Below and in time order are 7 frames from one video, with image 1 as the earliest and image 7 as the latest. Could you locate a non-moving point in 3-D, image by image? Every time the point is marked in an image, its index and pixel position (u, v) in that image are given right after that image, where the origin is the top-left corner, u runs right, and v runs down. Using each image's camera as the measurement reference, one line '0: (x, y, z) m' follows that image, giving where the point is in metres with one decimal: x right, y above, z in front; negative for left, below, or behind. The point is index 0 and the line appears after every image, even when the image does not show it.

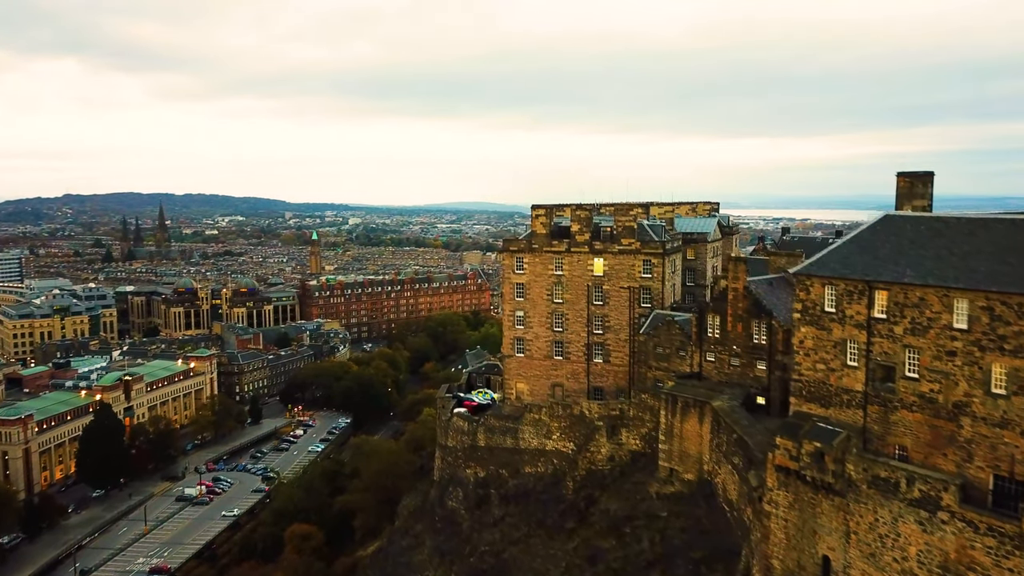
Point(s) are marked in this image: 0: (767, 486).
0: (+6.0, -4.6, +17.3) m
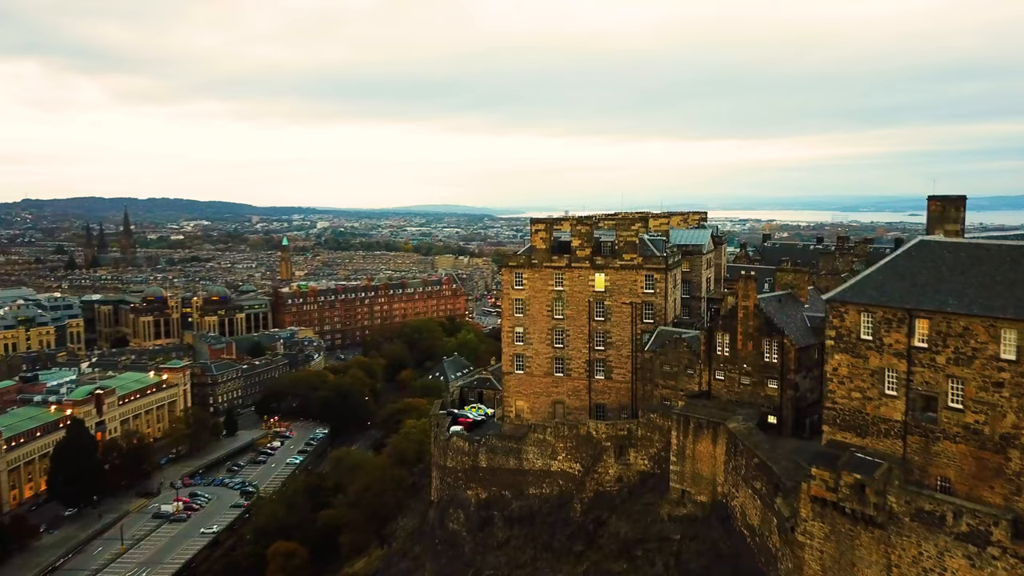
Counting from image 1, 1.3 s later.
0: (+6.6, -5.2, +16.9) m
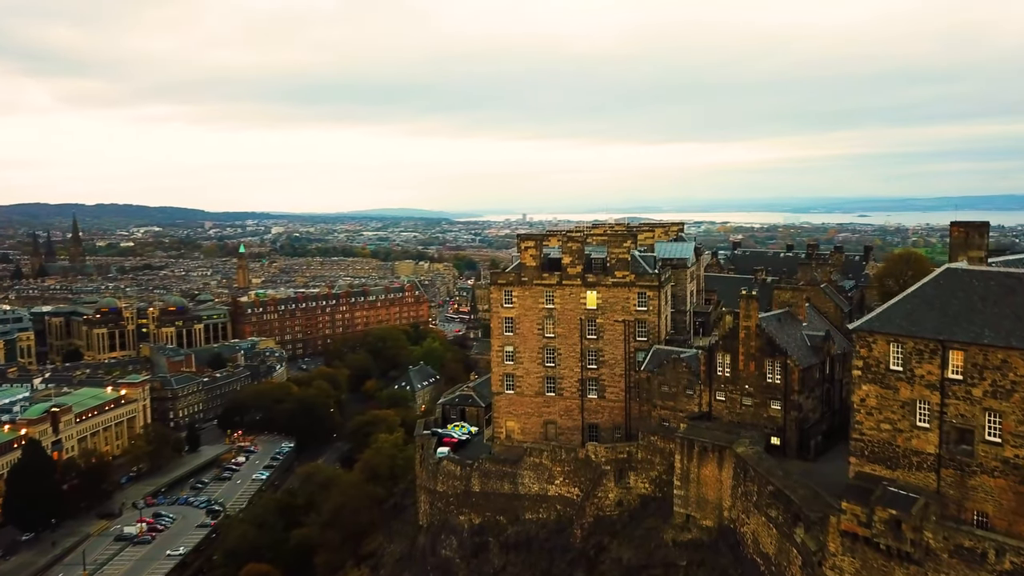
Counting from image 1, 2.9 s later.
0: (+7.0, -5.8, +16.6) m
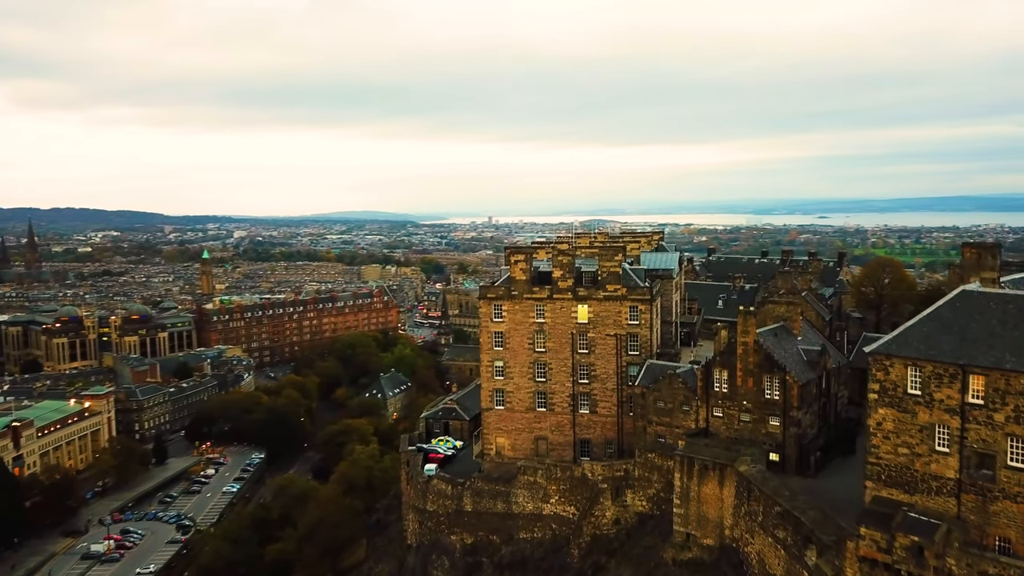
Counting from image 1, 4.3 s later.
0: (+7.3, -6.3, +16.4) m
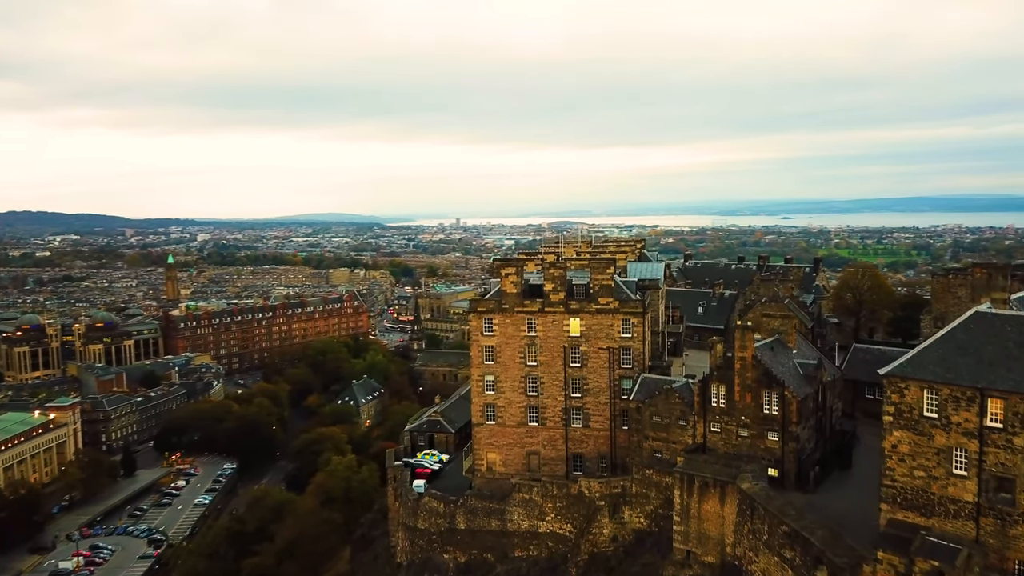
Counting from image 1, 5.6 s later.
0: (+7.6, -6.8, +16.3) m
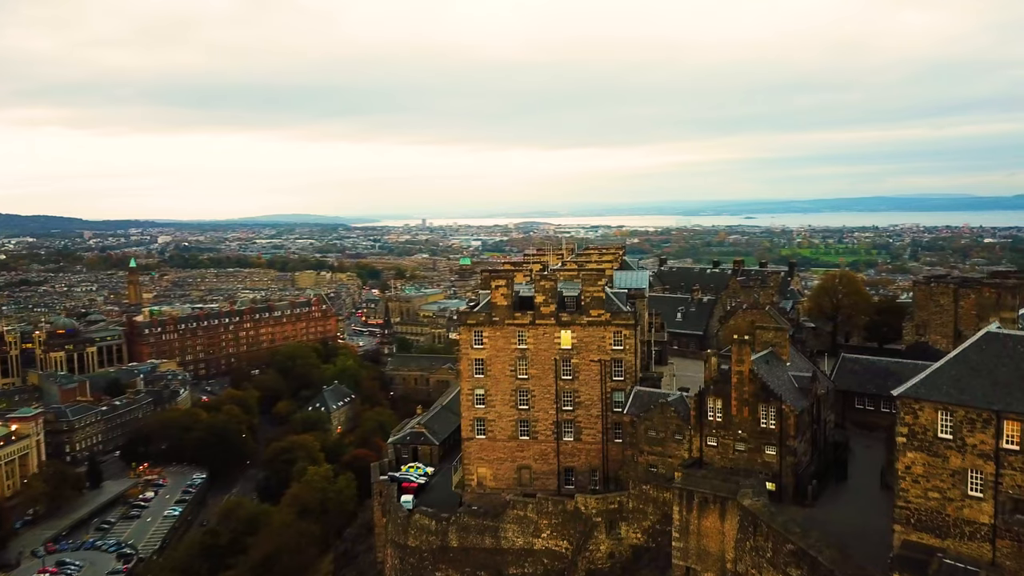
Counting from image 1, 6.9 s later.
0: (+7.8, -7.2, +16.2) m
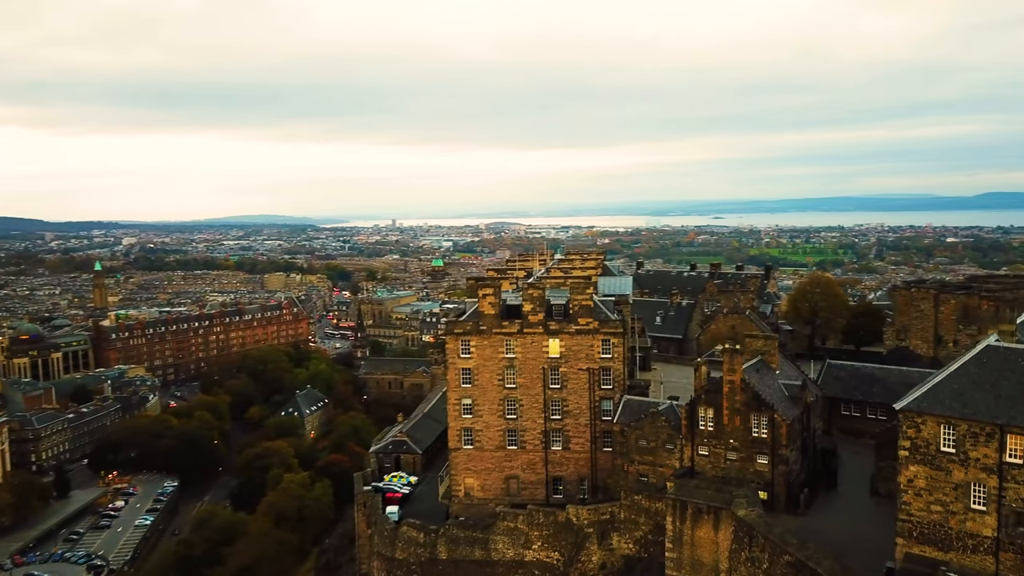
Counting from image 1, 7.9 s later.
0: (+7.9, -7.5, +16.2) m
